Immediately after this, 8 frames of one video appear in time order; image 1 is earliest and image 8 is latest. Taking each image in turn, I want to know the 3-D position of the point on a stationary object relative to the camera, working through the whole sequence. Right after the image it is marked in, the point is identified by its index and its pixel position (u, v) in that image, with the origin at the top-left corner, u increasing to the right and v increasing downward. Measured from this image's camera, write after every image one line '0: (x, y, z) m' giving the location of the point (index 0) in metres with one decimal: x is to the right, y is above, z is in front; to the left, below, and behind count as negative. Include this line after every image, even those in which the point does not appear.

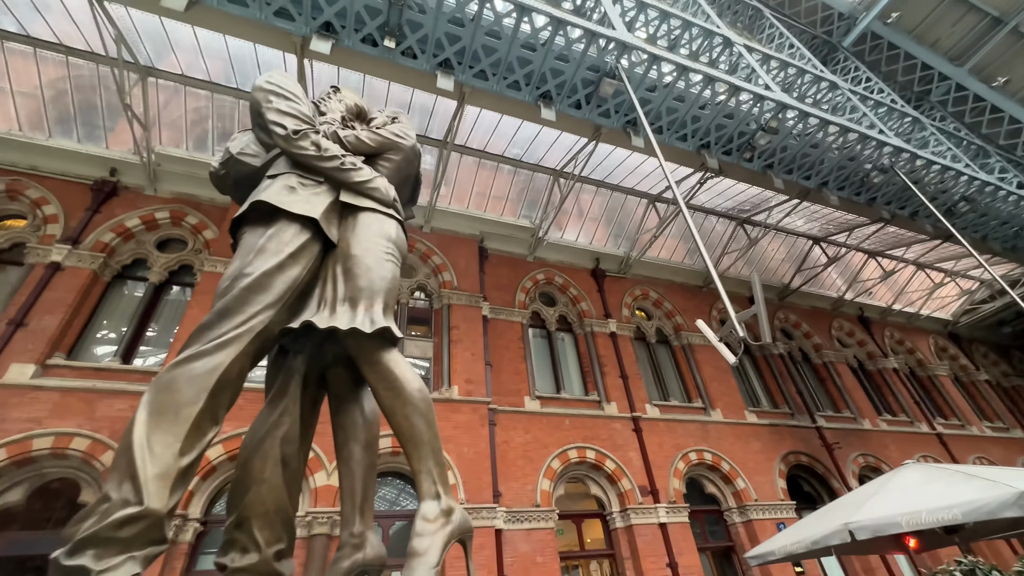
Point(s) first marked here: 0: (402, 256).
0: (-0.9, +0.3, +3.8) m
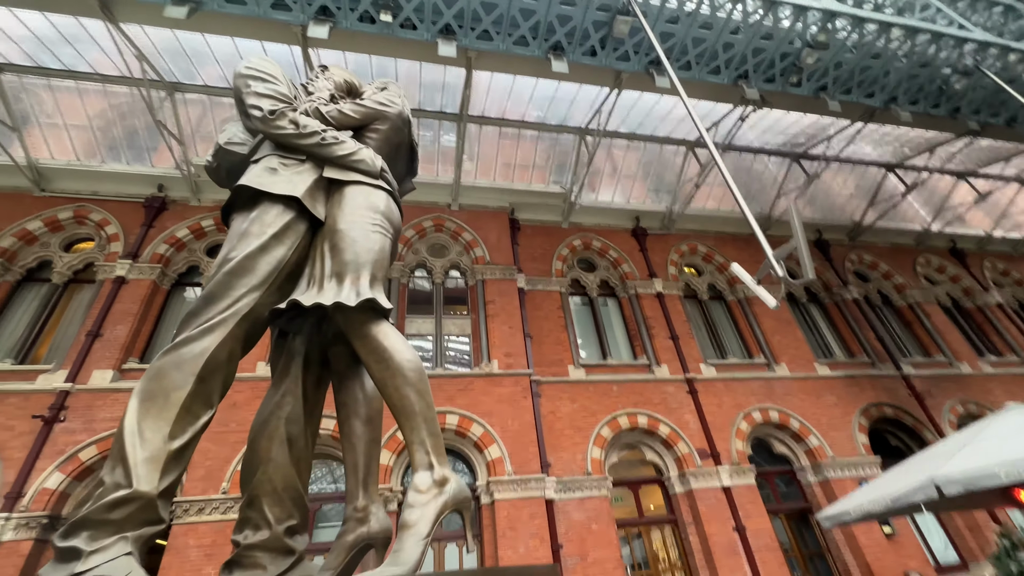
0: (-1.0, +0.5, +3.6) m
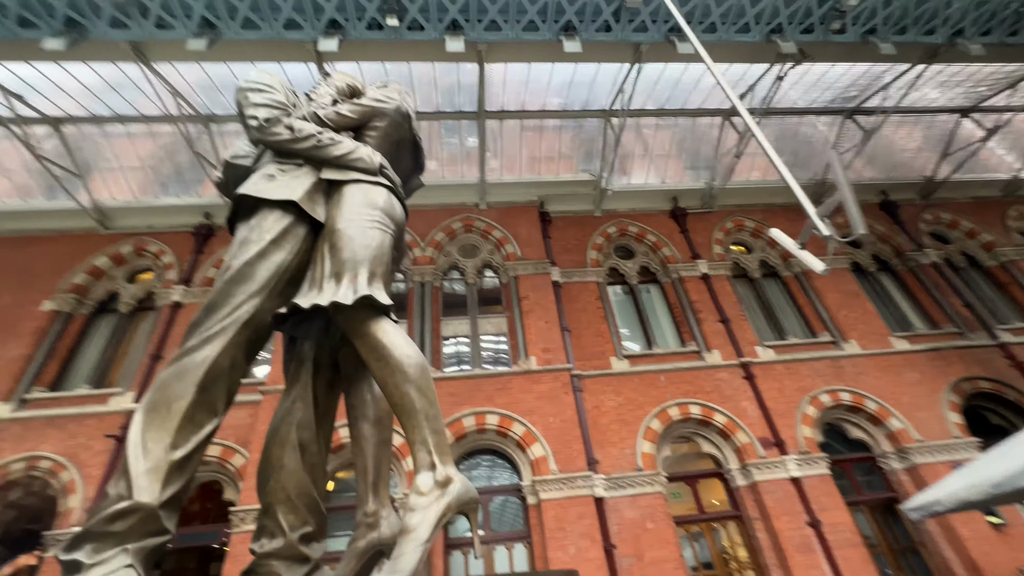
0: (-0.9, +0.5, +3.5) m
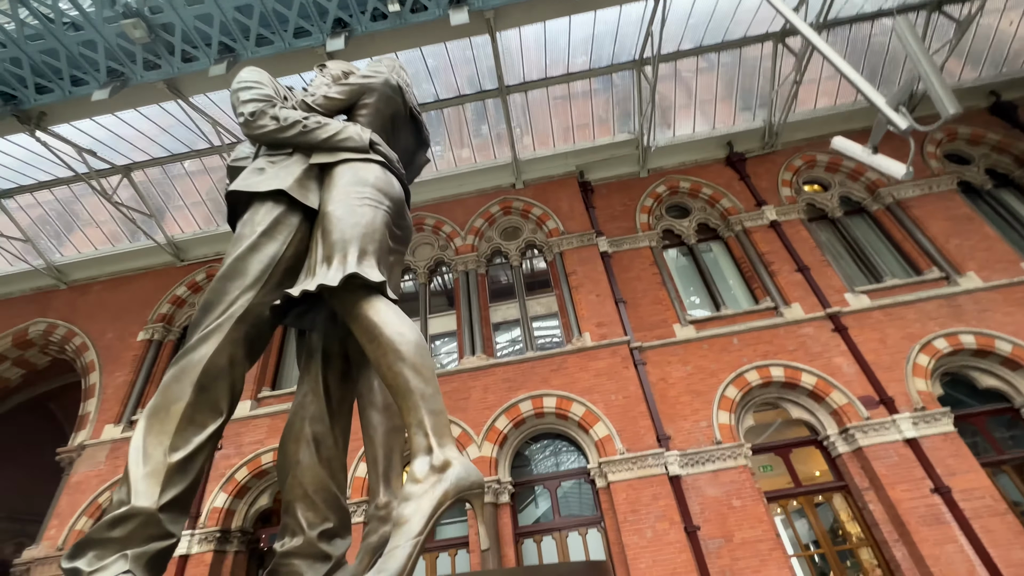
0: (-0.9, +0.7, +3.3) m
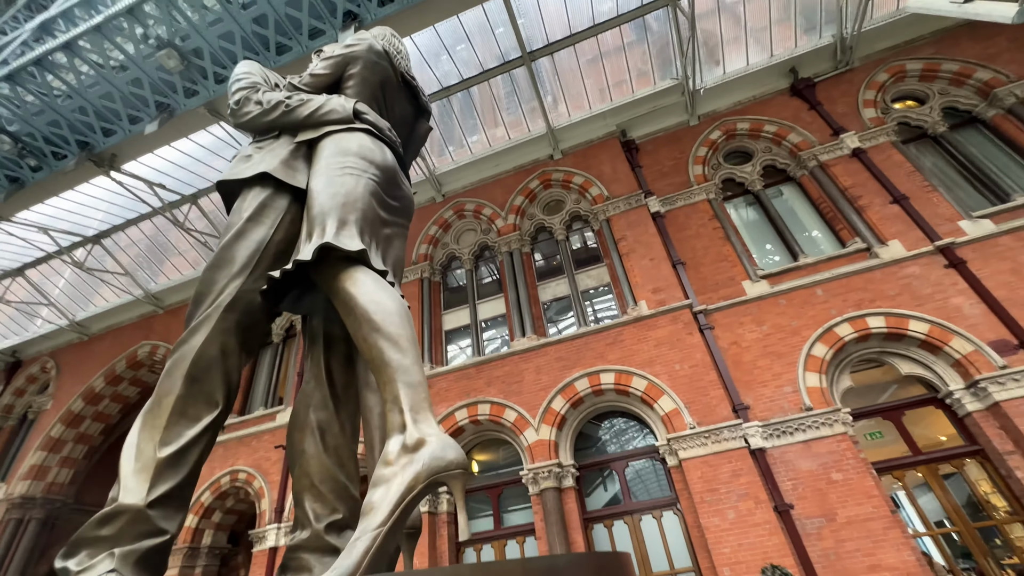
0: (-0.9, +0.8, +3.1) m
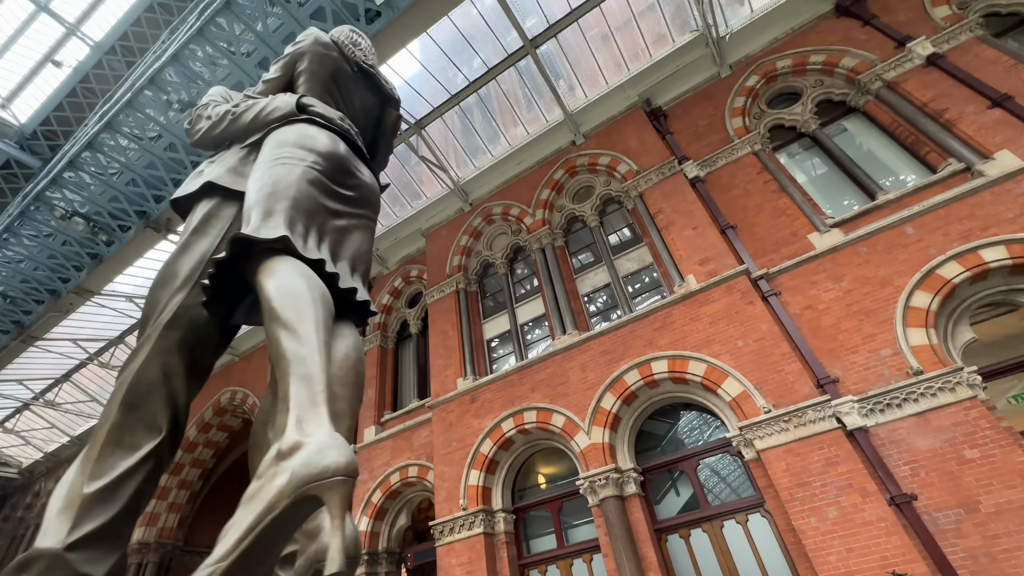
0: (-1.2, +0.8, +2.8) m
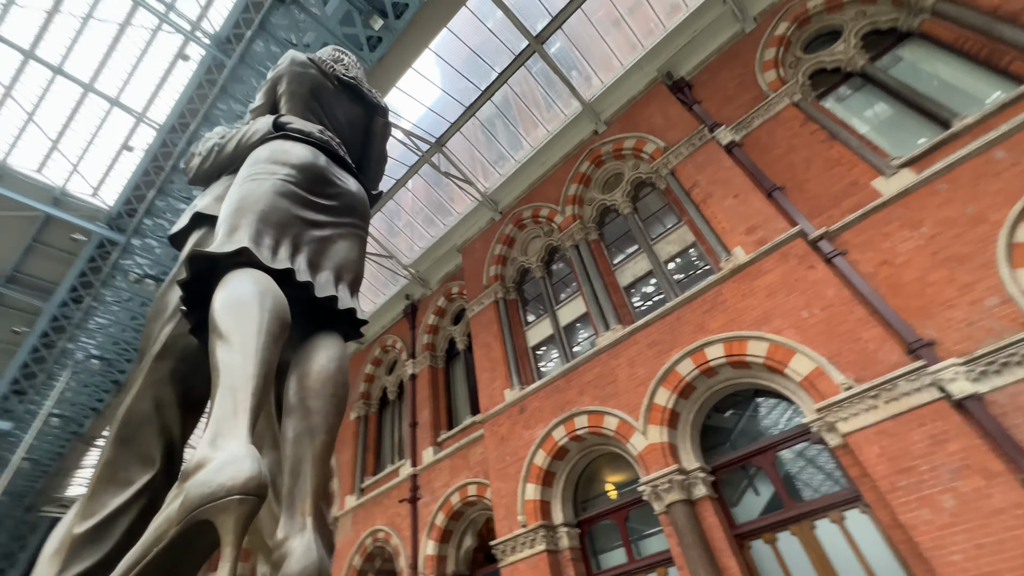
0: (-1.3, +0.7, +2.7) m
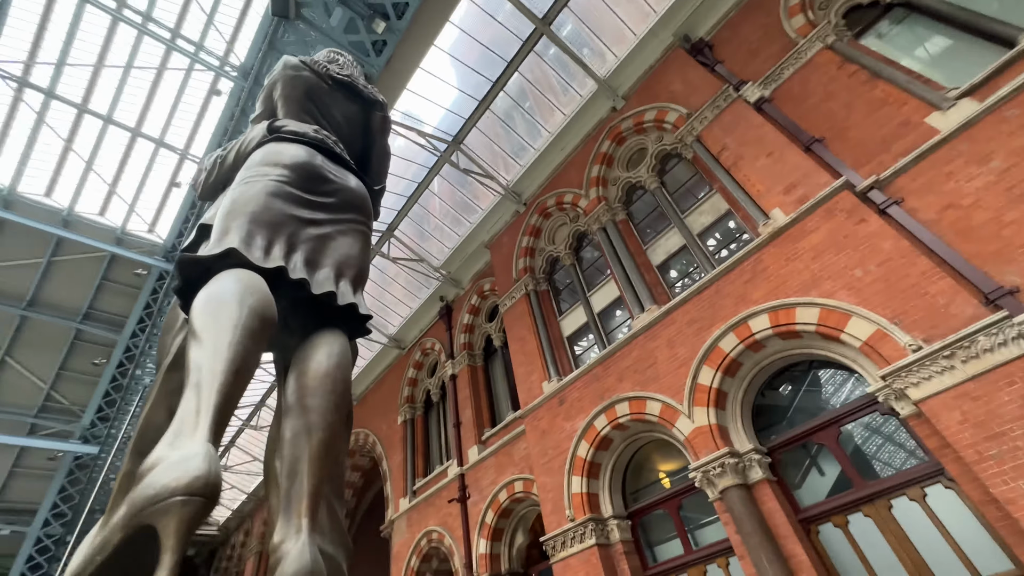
0: (-1.3, +0.7, +2.7) m
